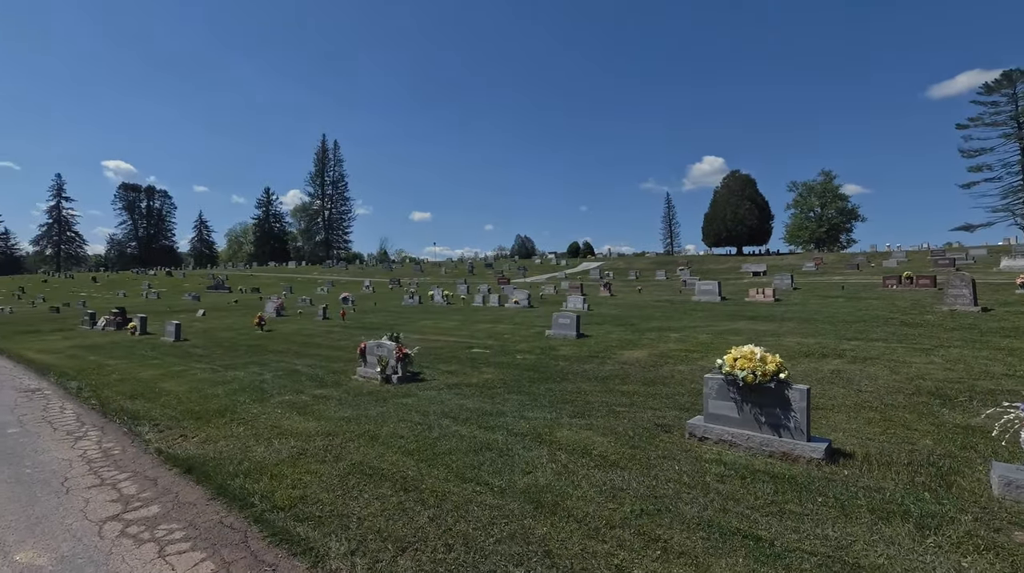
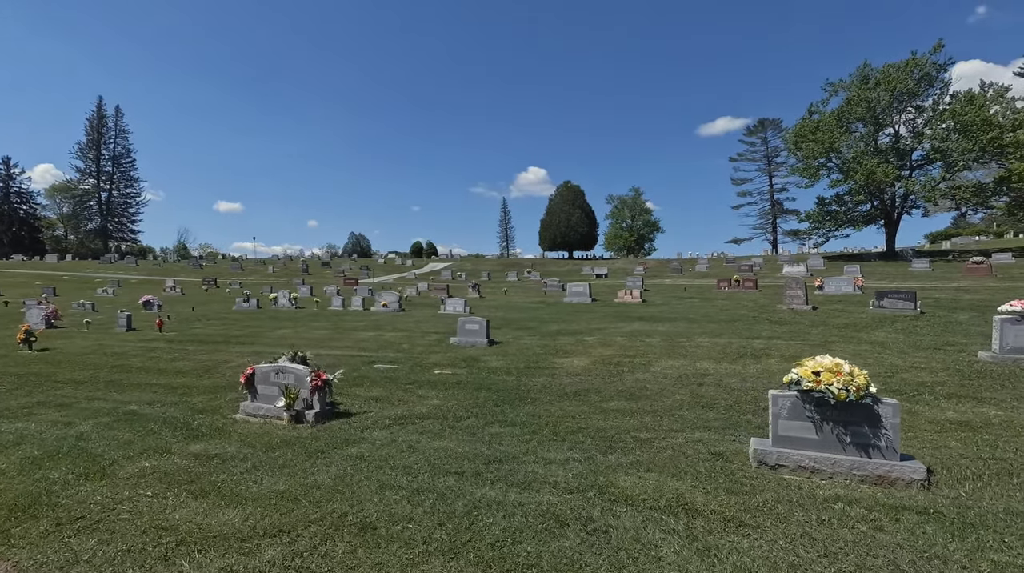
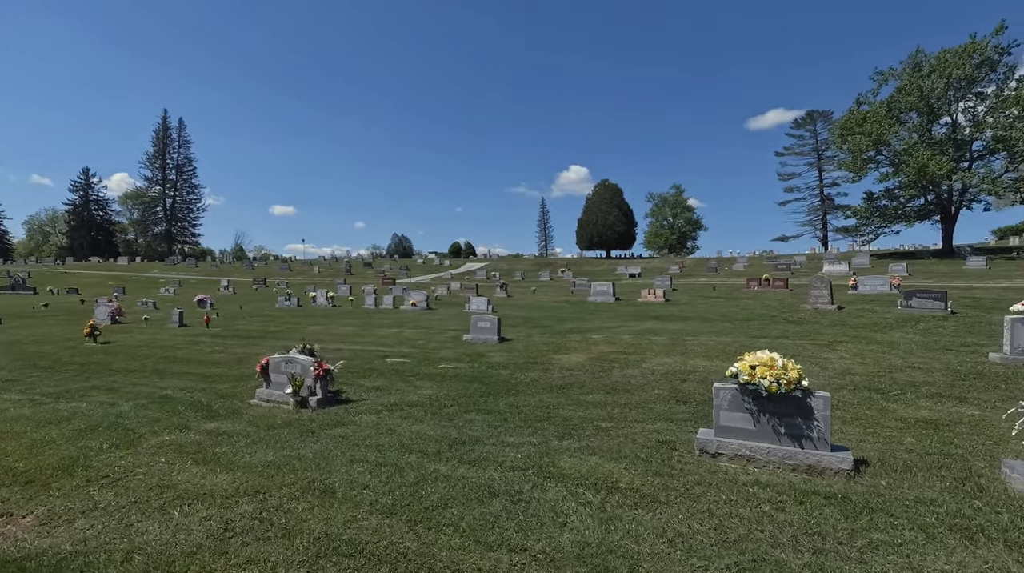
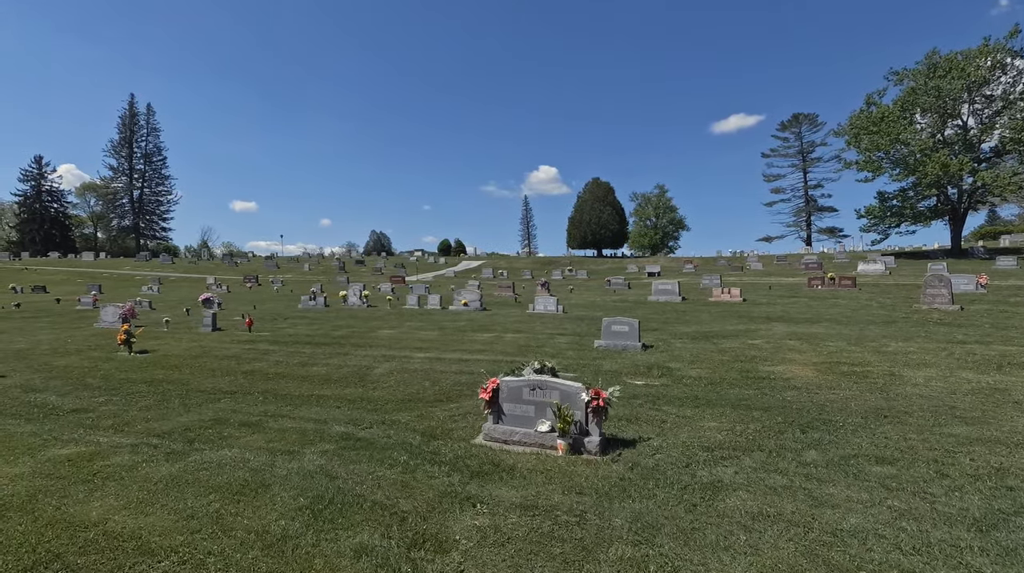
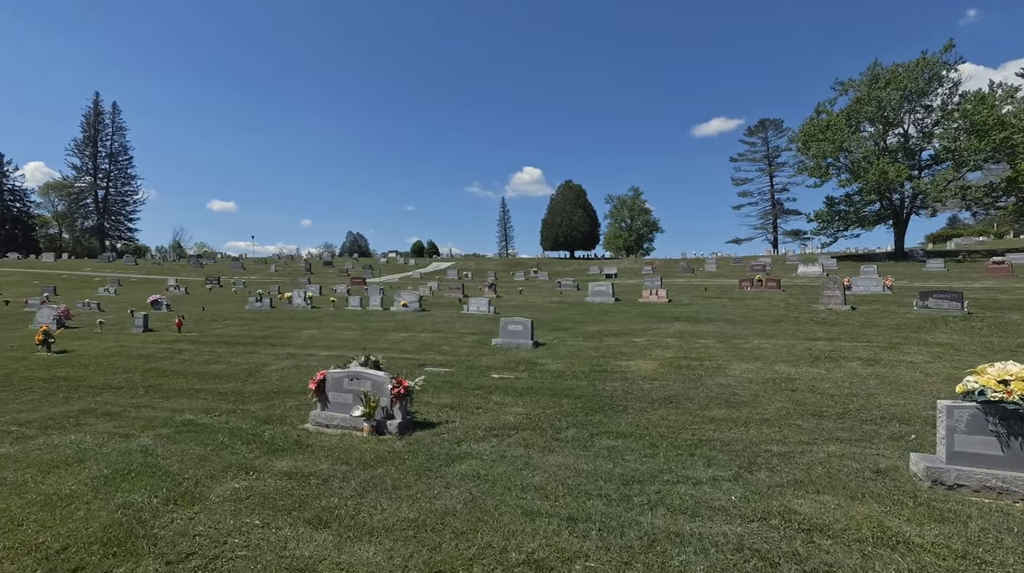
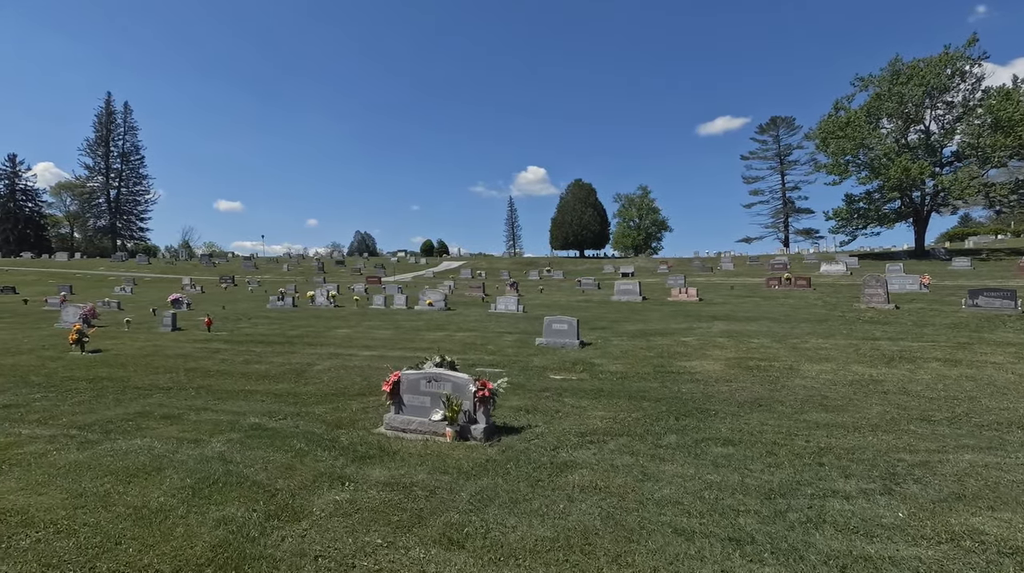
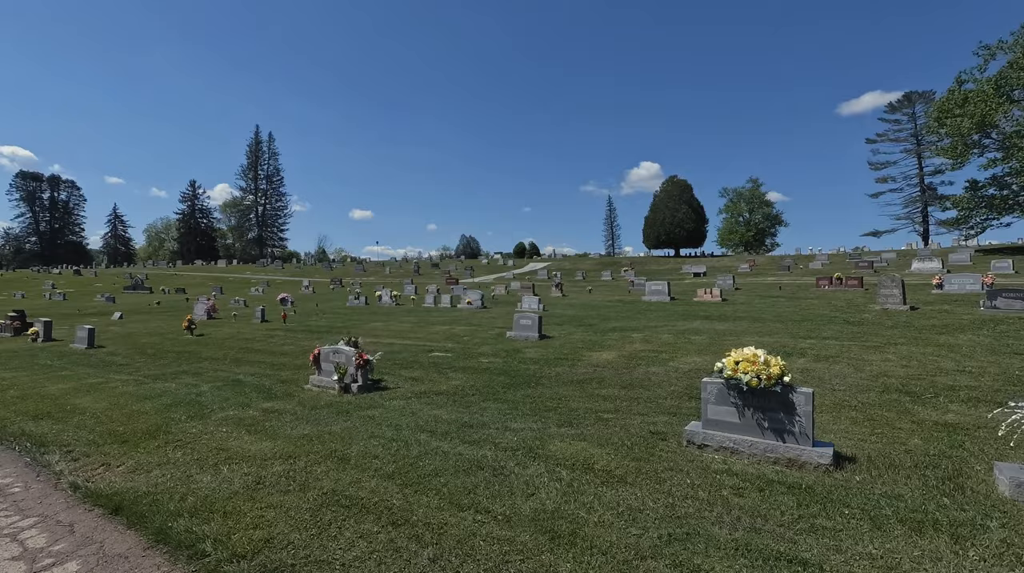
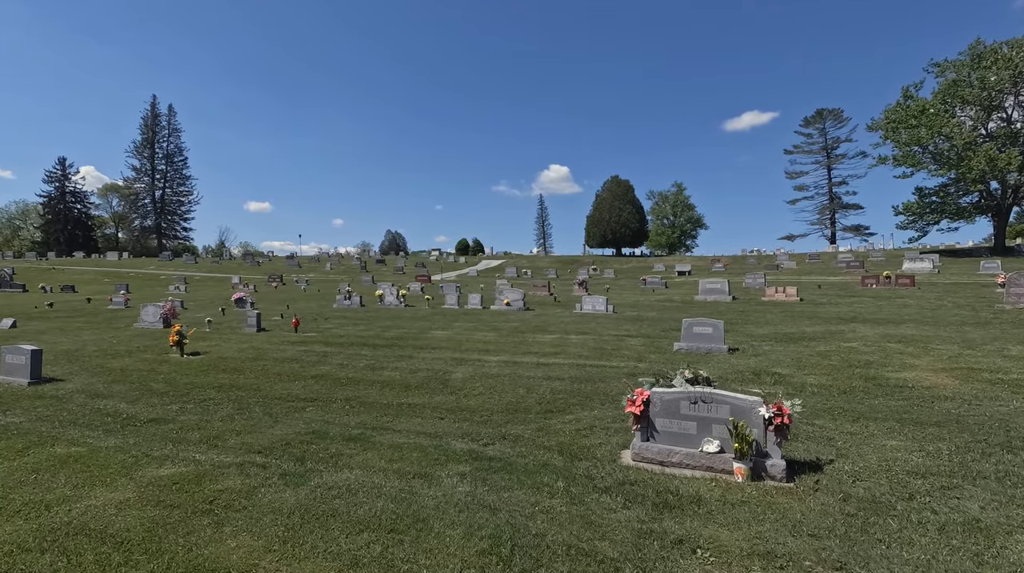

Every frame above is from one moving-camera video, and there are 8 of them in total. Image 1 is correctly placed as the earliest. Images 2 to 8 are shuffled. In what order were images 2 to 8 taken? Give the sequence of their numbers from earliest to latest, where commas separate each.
7, 3, 2, 5, 6, 4, 8
